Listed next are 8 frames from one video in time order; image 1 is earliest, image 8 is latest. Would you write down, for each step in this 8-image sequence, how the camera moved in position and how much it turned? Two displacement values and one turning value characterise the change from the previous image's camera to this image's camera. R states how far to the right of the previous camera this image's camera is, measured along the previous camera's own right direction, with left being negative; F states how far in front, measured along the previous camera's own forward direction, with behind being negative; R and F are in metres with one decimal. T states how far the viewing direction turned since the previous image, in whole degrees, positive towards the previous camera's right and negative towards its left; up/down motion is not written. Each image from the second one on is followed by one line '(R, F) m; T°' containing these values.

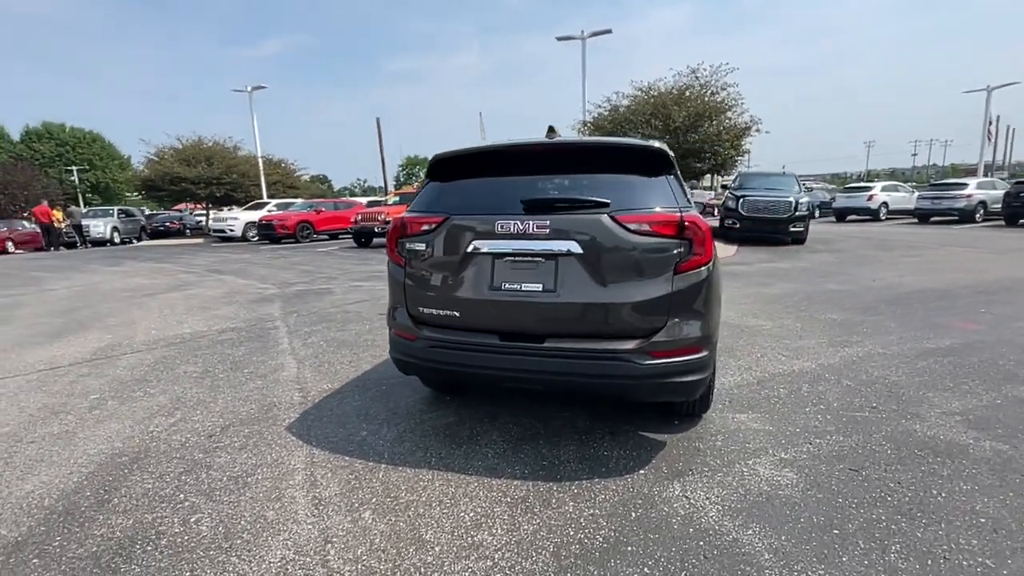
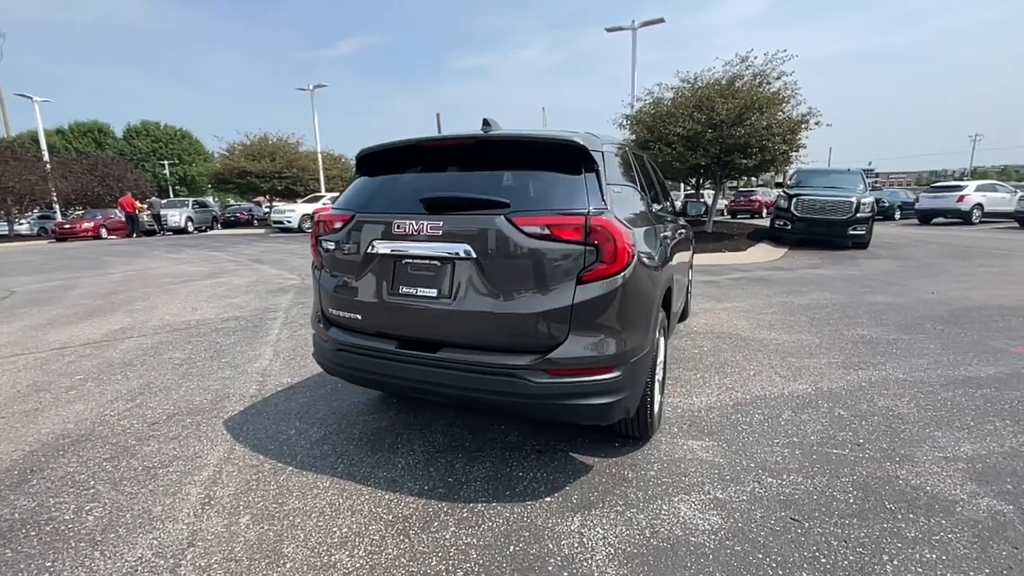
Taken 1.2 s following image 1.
(+0.9, +0.3) m; -7°
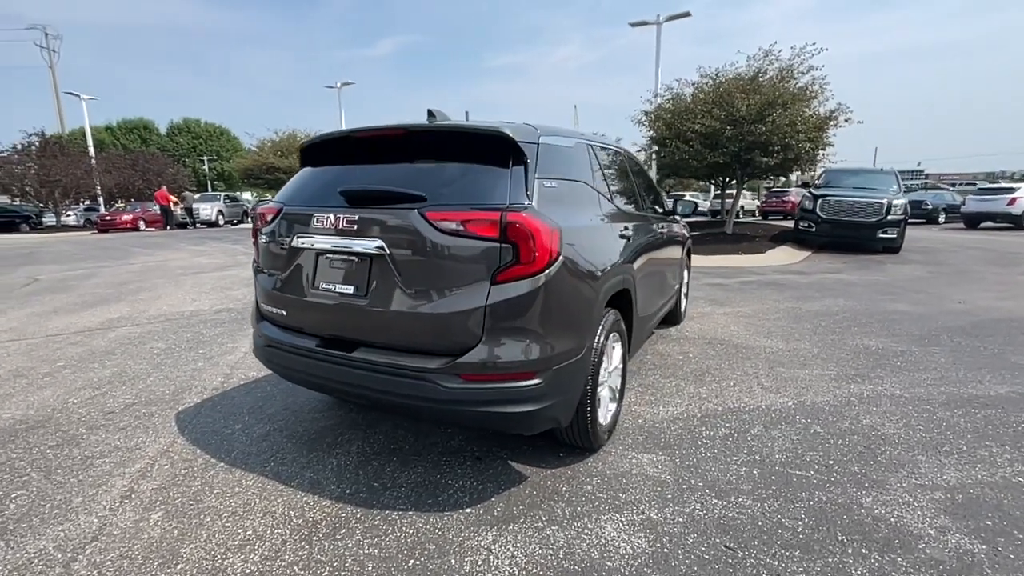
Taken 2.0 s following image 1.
(+0.6, +0.2) m; -4°
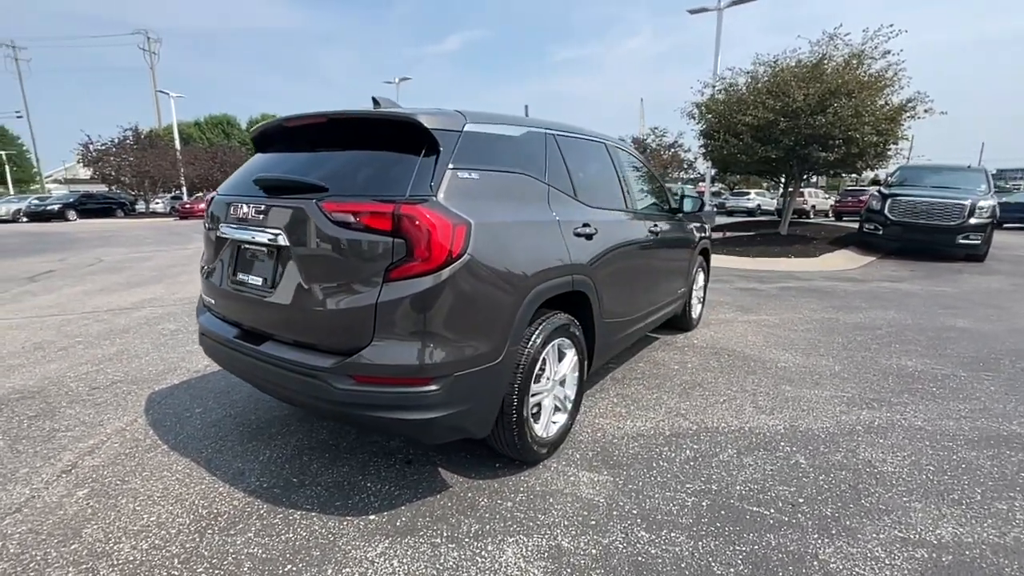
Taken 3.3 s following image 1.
(+0.7, +0.2) m; -7°
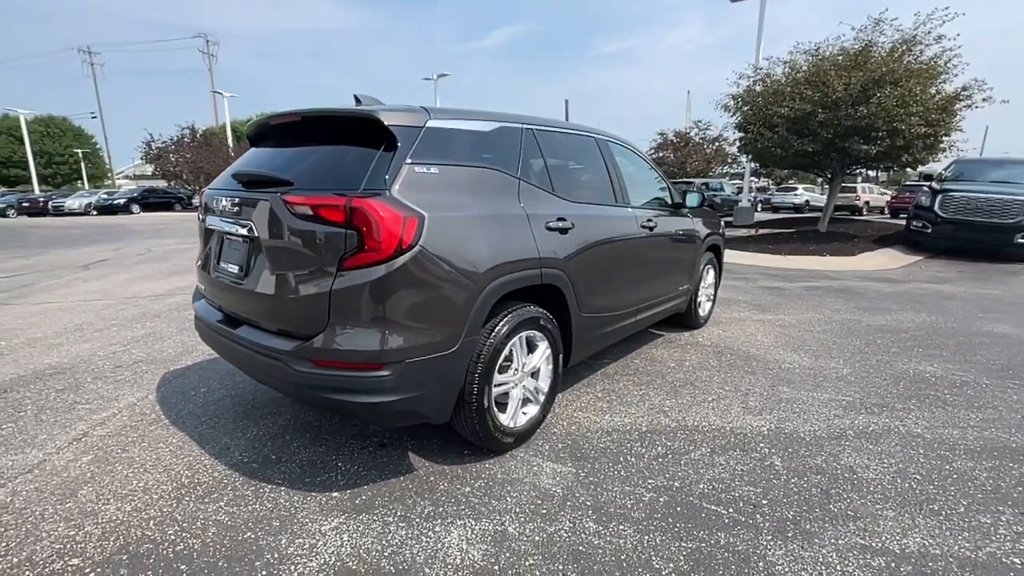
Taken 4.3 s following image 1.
(+0.4, 0.0) m; -5°
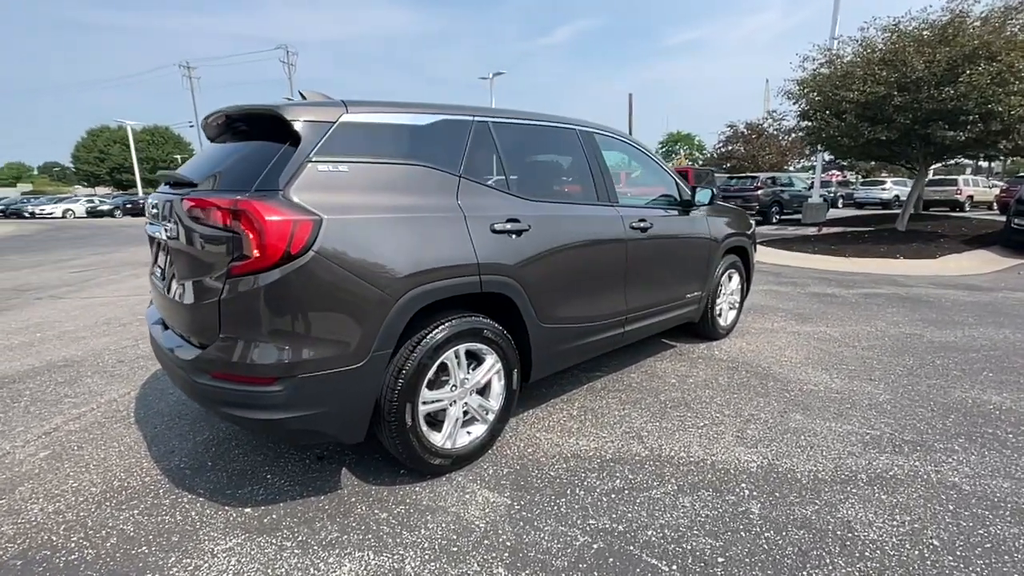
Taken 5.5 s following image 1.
(+0.7, +0.3) m; -8°
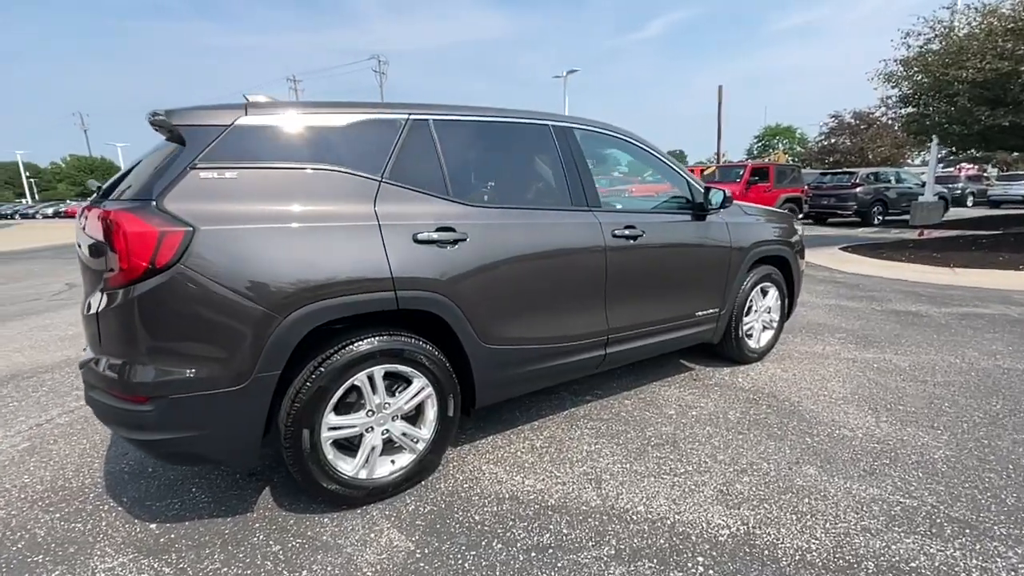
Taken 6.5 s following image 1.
(+0.8, +0.4) m; -10°
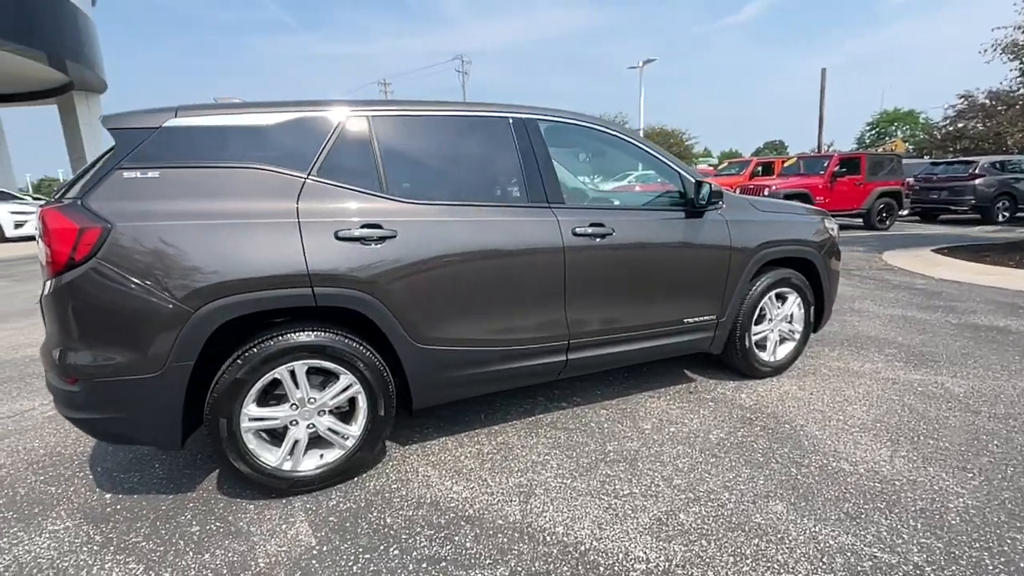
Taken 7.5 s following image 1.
(+0.8, +0.2) m; -10°
